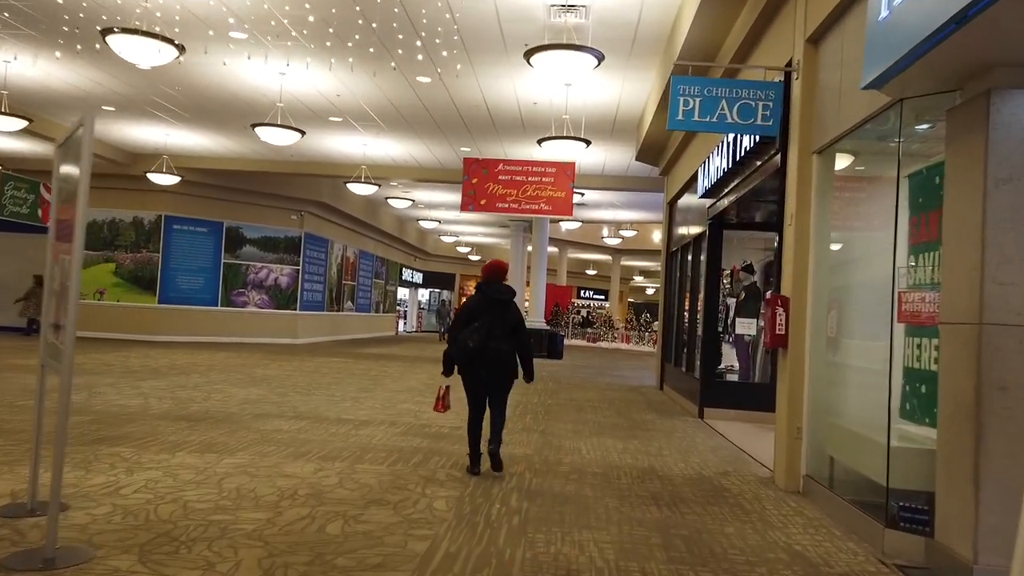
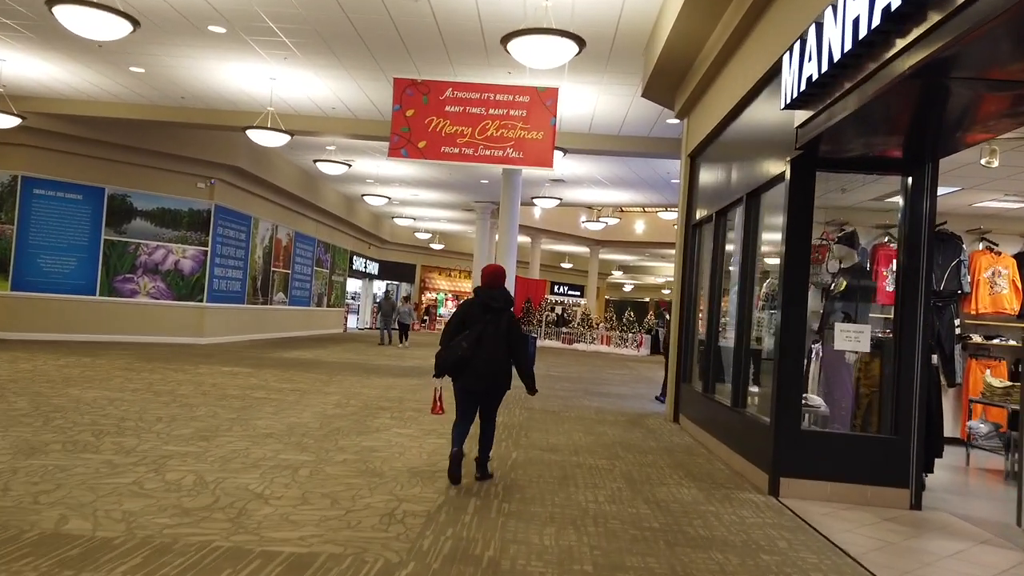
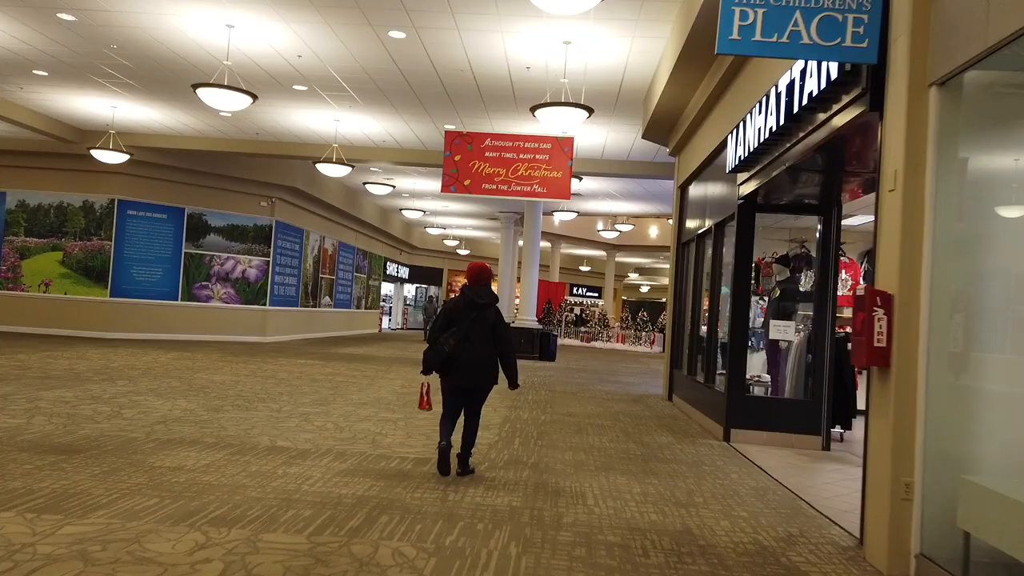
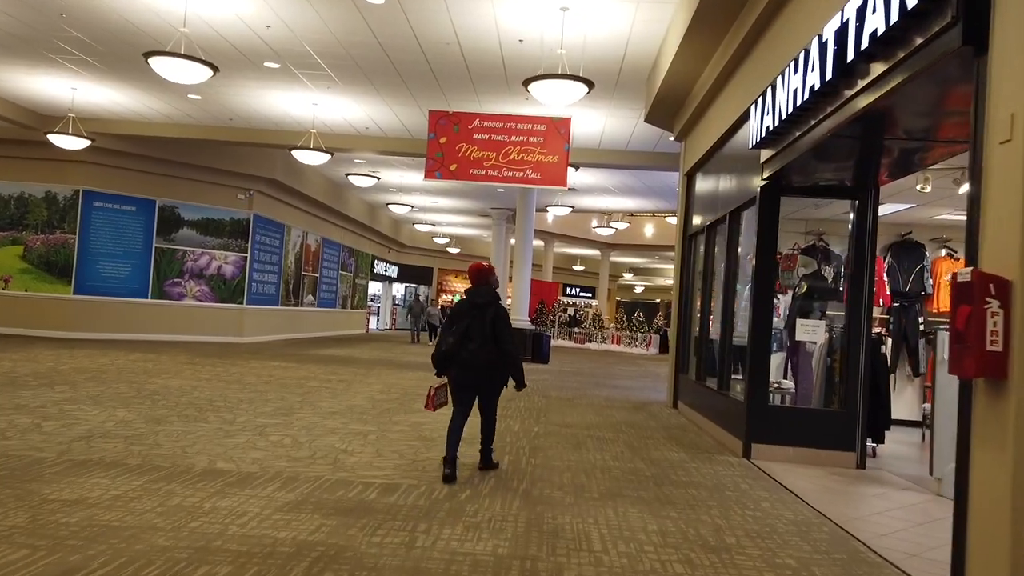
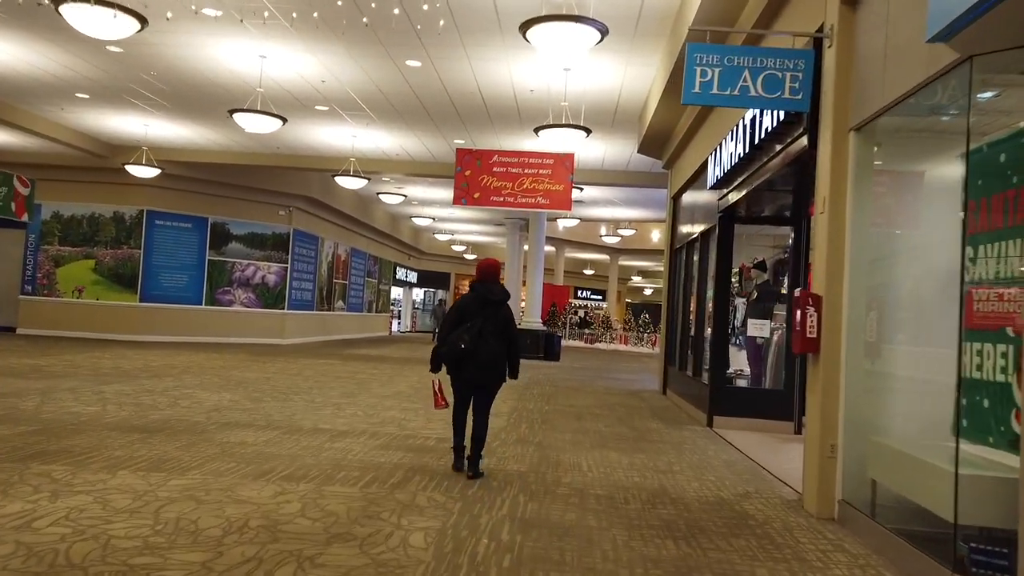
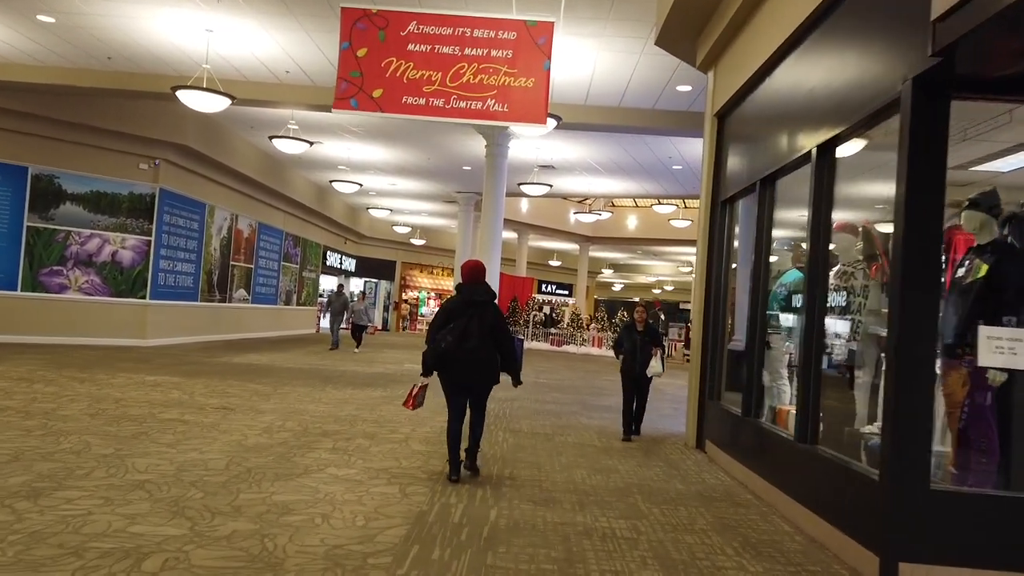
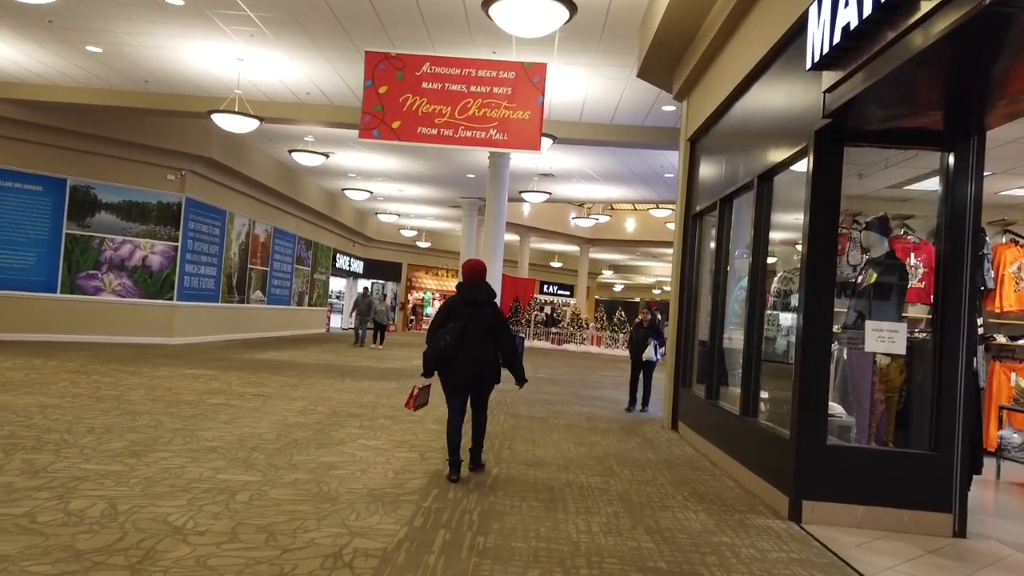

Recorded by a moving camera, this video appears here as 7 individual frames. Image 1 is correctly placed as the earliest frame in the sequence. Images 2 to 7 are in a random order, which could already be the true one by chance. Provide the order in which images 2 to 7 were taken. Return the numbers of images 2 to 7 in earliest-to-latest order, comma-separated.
5, 3, 4, 2, 7, 6
